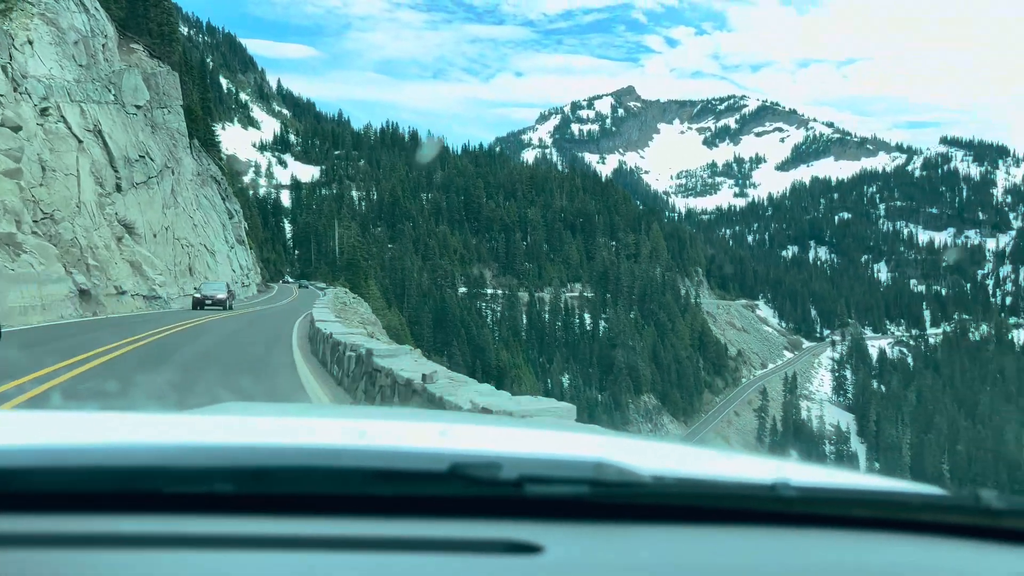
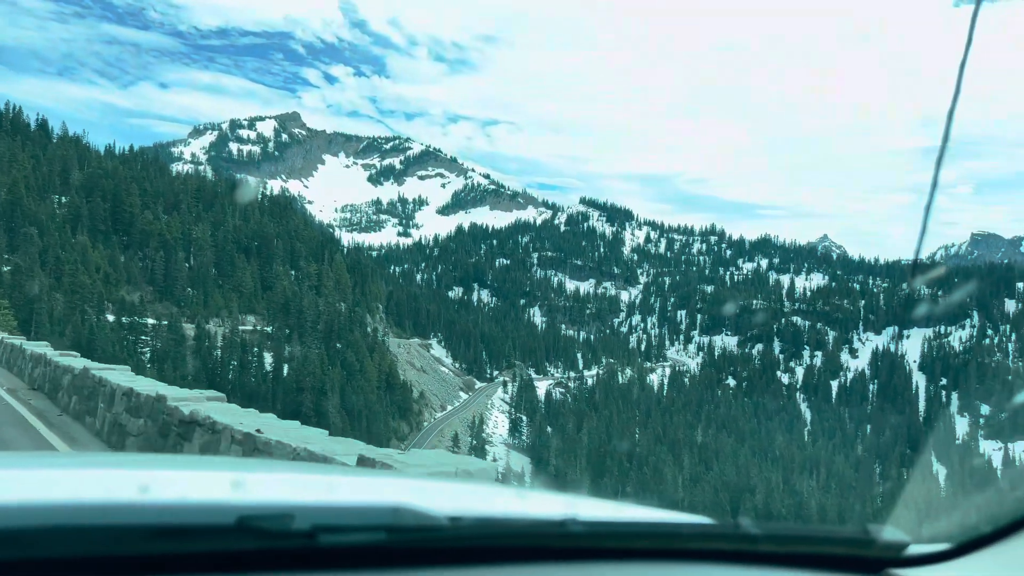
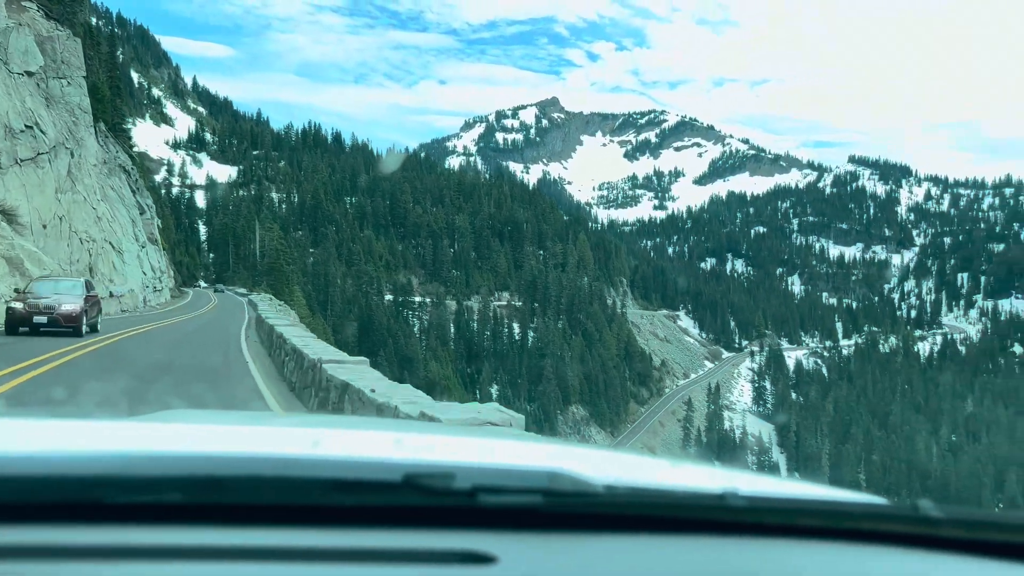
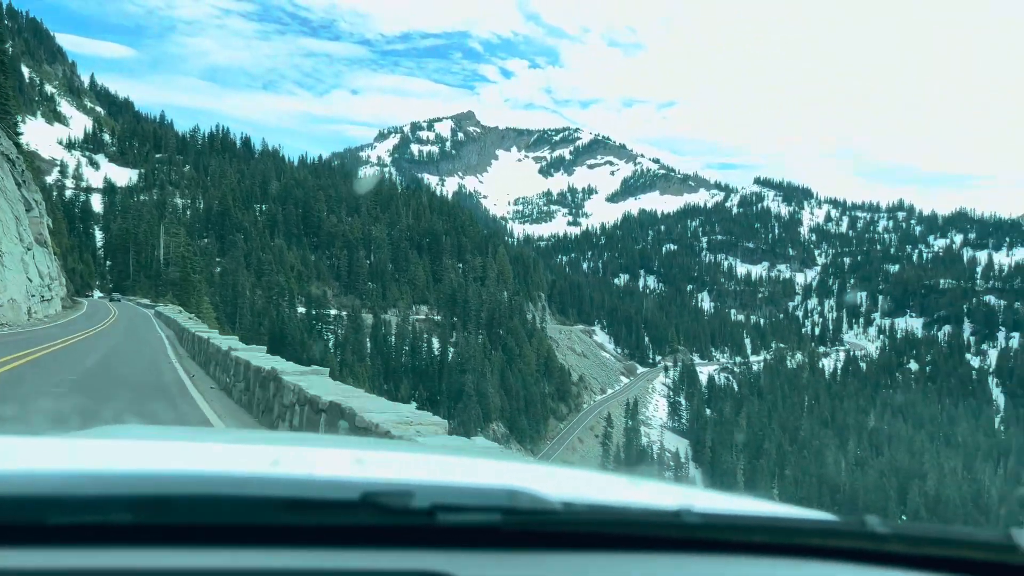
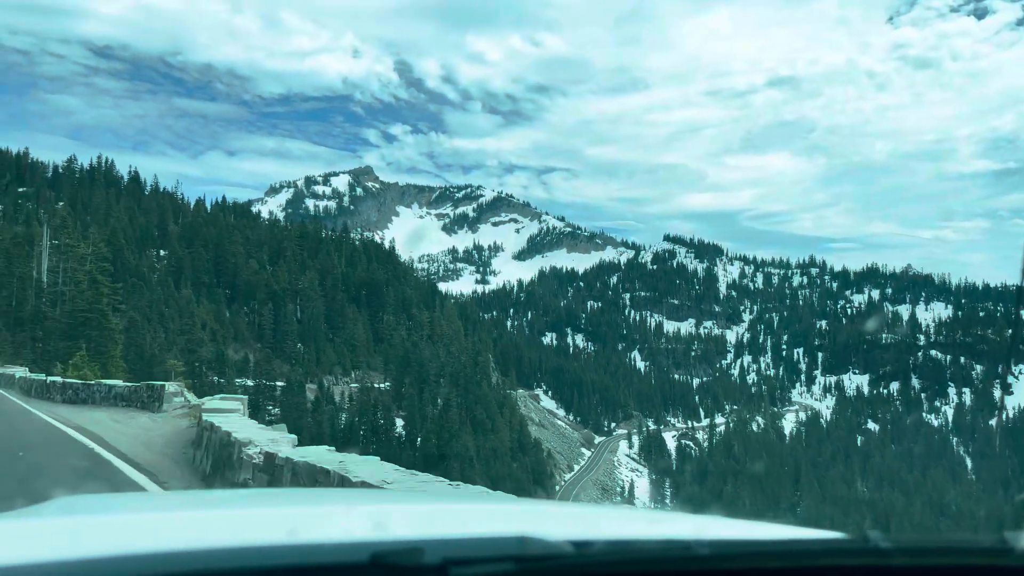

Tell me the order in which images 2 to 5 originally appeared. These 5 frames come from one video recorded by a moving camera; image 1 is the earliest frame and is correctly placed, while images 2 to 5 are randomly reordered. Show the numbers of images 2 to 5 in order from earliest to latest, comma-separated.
3, 4, 2, 5
